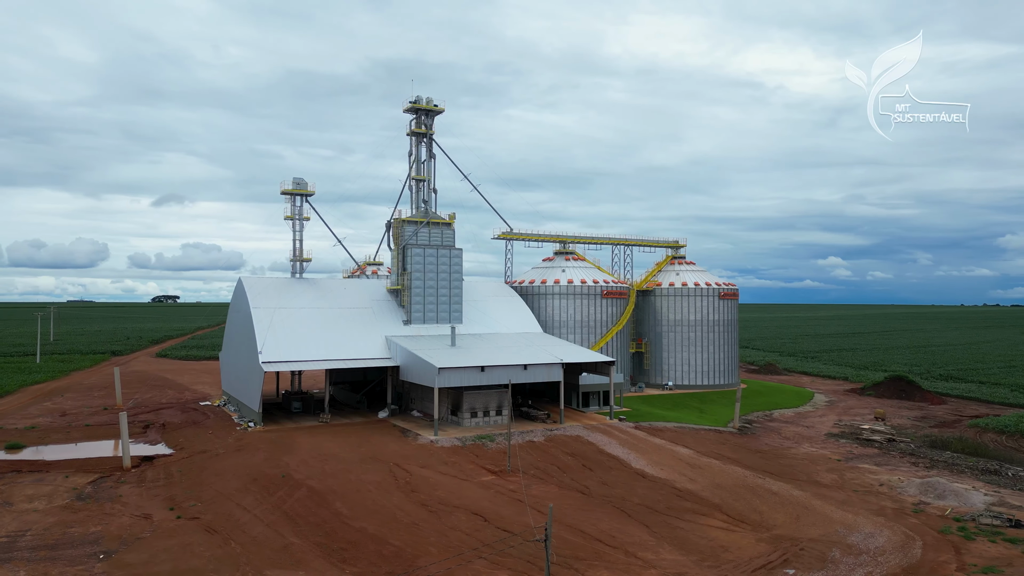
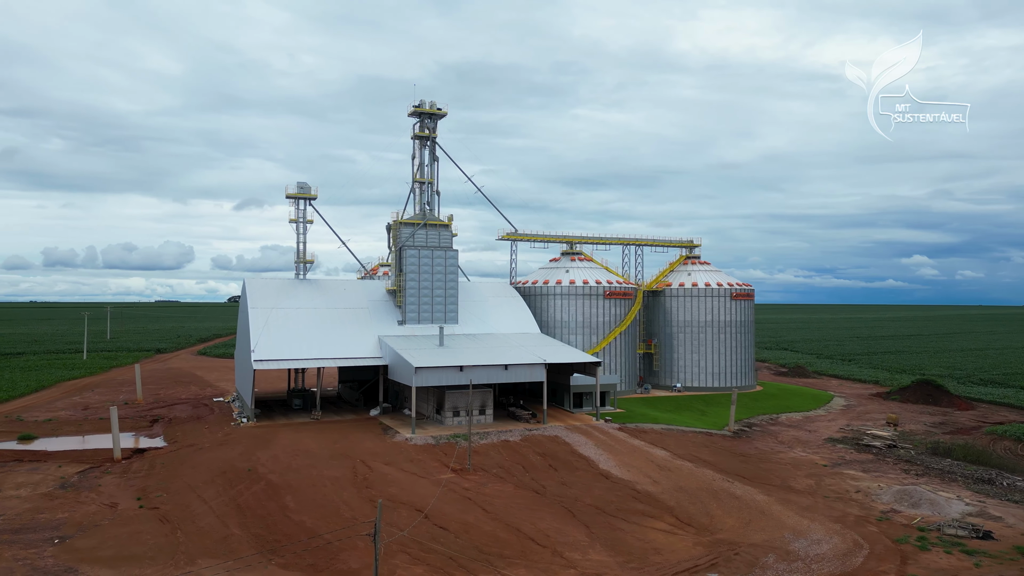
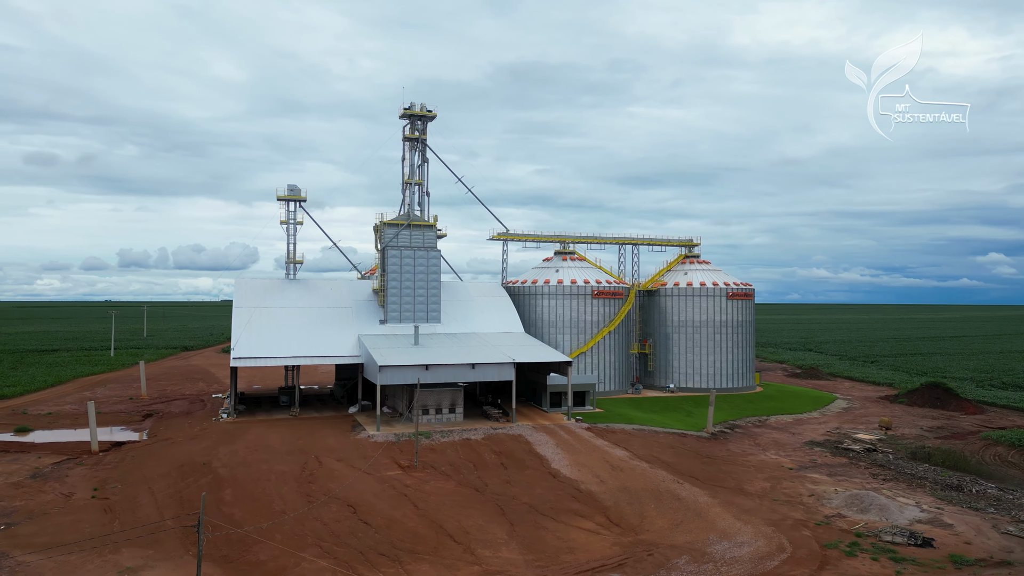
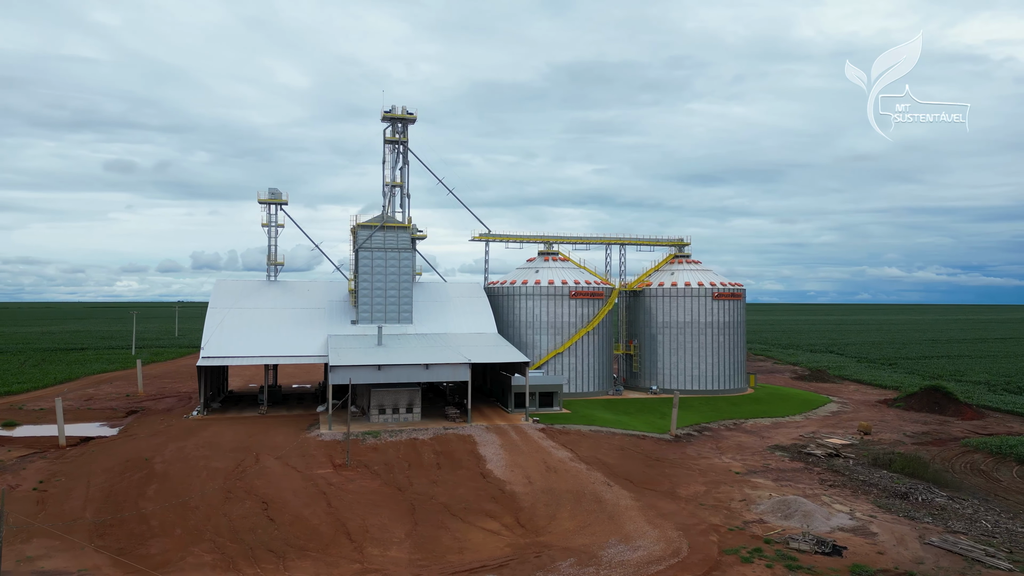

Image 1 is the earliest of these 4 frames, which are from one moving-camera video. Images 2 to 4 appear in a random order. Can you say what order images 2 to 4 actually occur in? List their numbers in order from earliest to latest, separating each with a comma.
2, 3, 4
